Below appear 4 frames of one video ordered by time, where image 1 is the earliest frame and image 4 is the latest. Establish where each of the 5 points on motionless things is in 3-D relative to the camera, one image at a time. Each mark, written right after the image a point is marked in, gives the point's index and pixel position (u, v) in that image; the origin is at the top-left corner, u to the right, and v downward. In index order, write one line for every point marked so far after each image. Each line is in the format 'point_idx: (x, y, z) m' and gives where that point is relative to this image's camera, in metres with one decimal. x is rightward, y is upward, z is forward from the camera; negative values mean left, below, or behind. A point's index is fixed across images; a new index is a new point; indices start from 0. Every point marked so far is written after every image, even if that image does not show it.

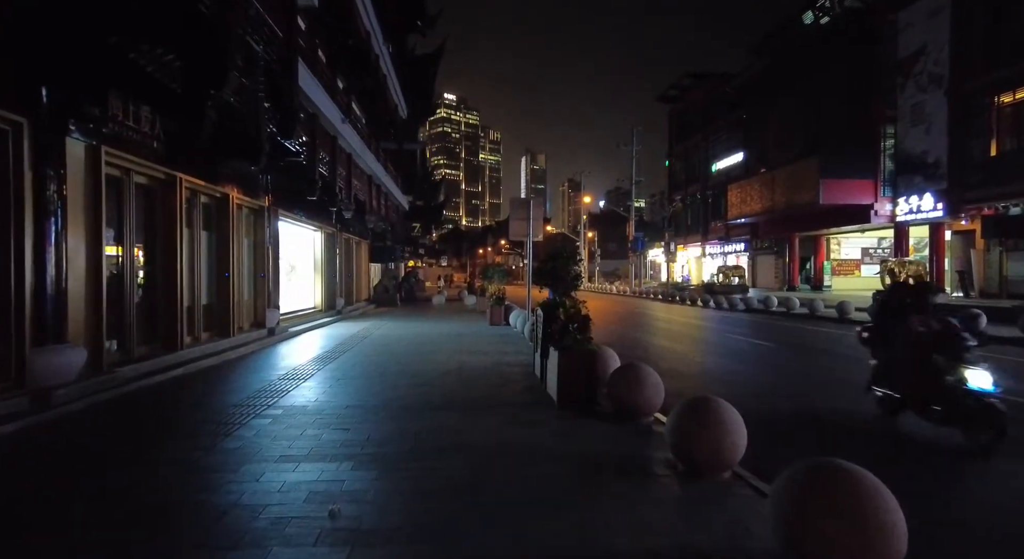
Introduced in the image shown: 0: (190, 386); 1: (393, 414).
0: (-5.3, -1.8, +8.0) m
1: (-1.5, -1.8, +6.3) m
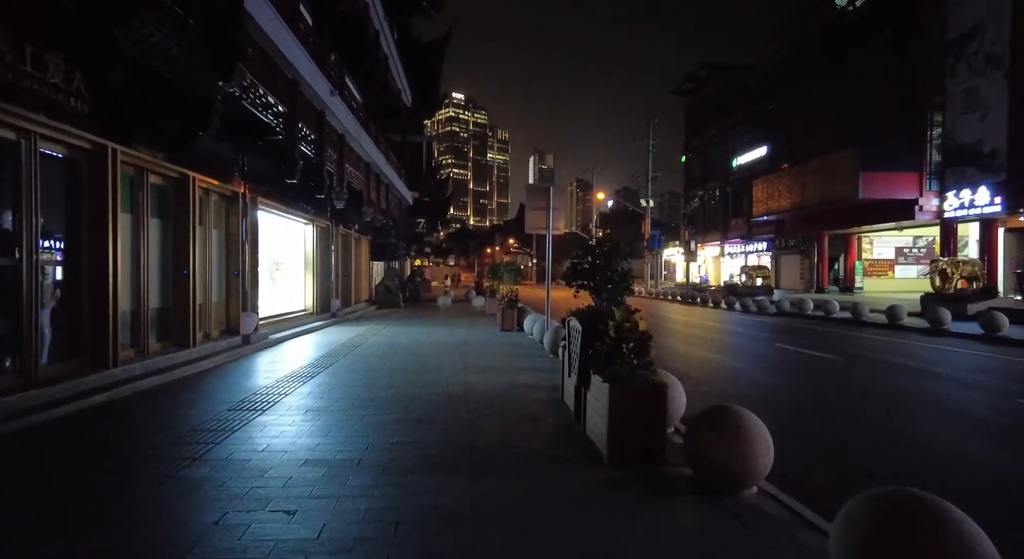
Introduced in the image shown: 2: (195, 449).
0: (-5.0, -1.8, +5.9) m
1: (-1.2, -1.8, +4.3) m
2: (-3.4, -1.8, +5.2) m
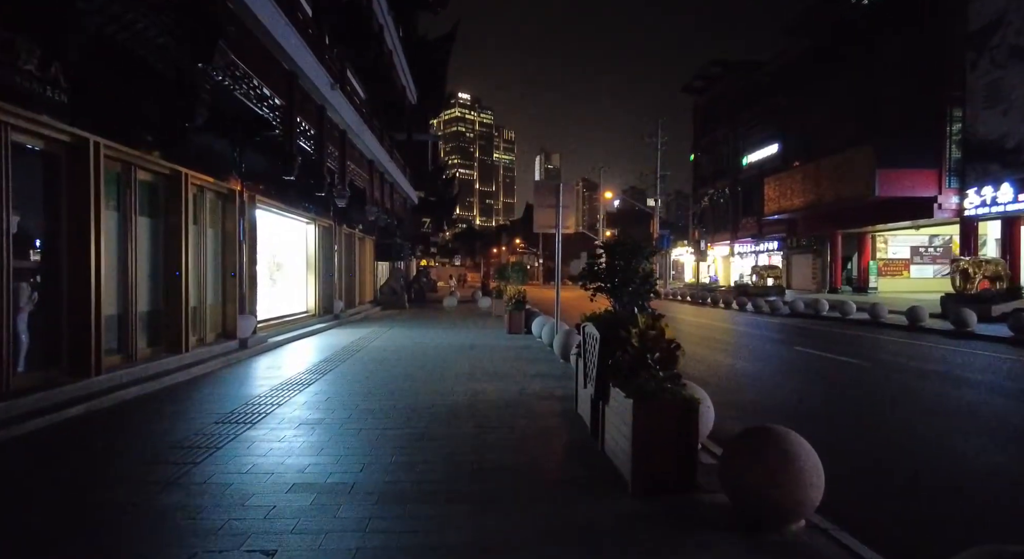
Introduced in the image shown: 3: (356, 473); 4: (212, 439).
0: (-4.9, -1.8, +5.5) m
1: (-1.1, -1.8, +3.8) m
2: (-3.3, -1.8, +4.7) m
3: (-1.5, -1.8, +4.6) m
4: (-3.5, -1.9, +5.7) m
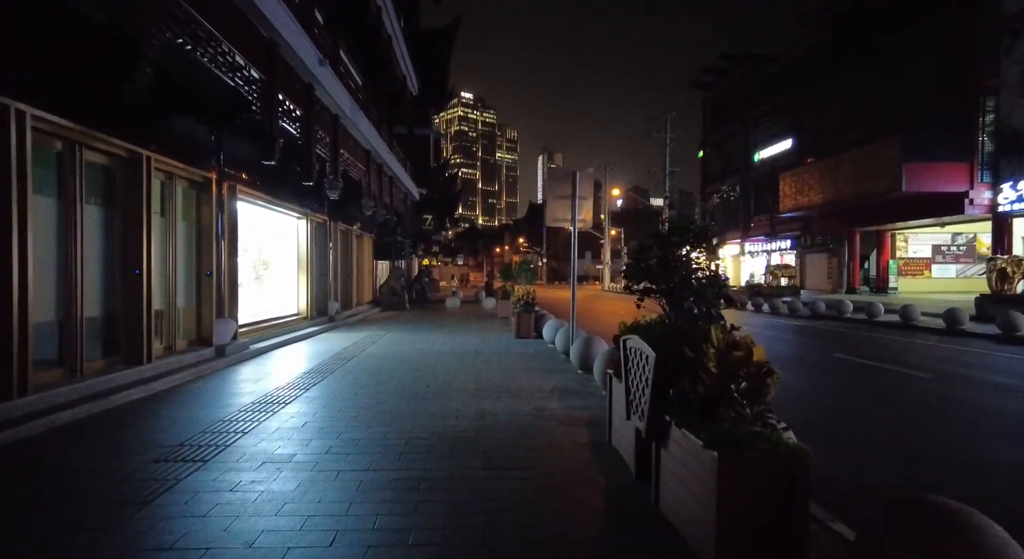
0: (-4.7, -1.8, +4.2) m
1: (-1.0, -1.8, +2.5) m
2: (-3.1, -1.8, +3.4) m
3: (-1.3, -1.8, +3.3) m
4: (-3.3, -1.9, +4.4) m
